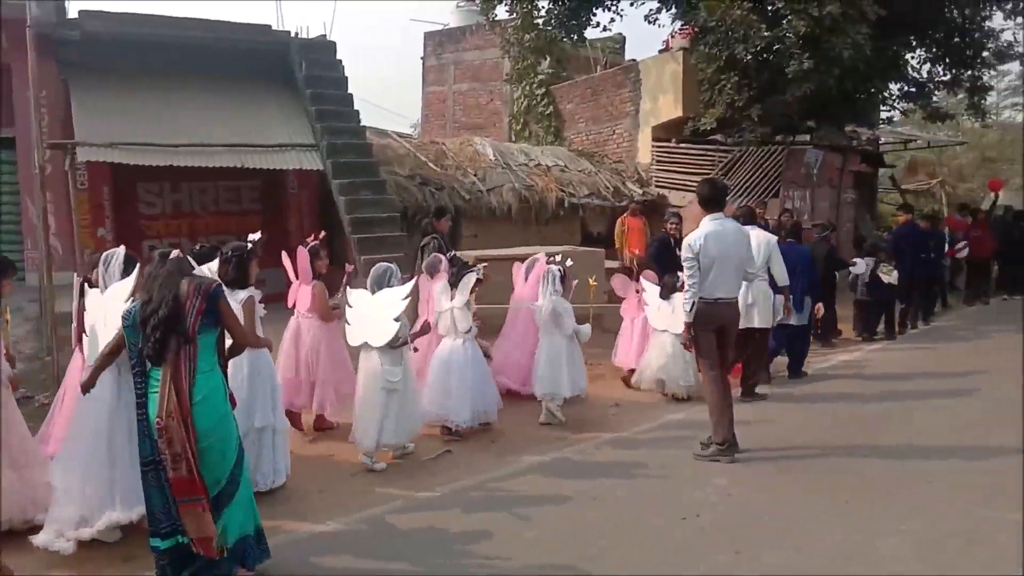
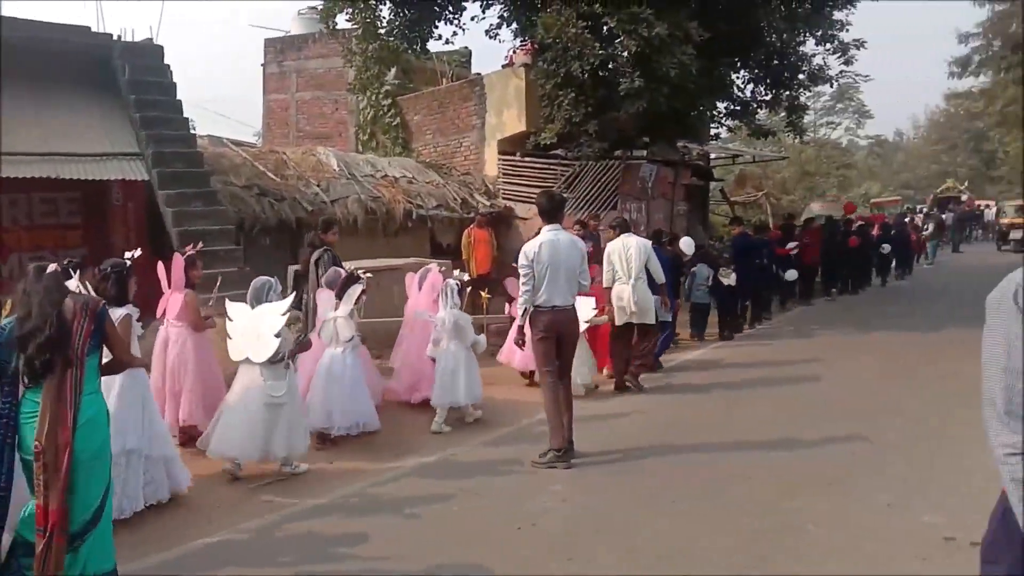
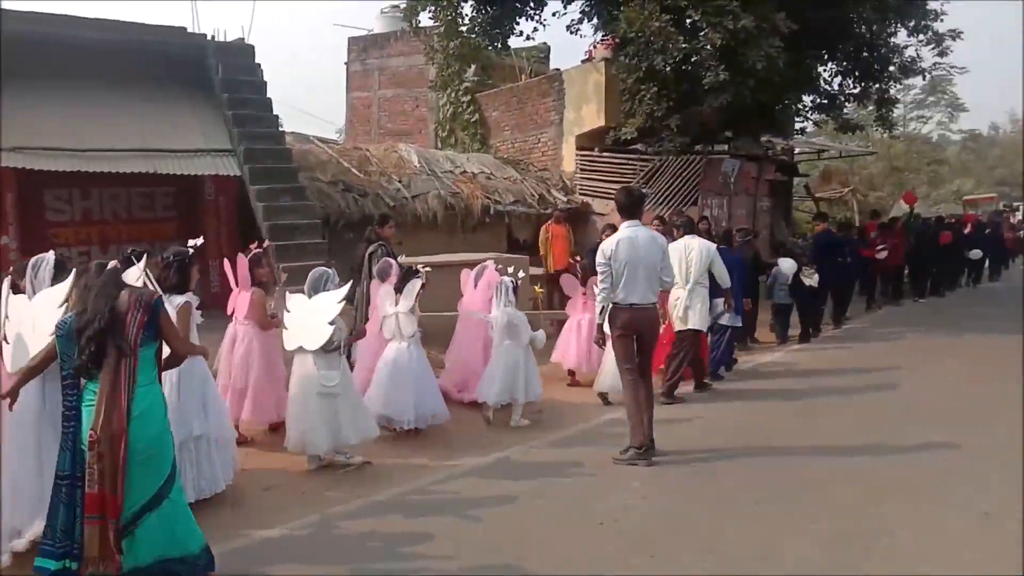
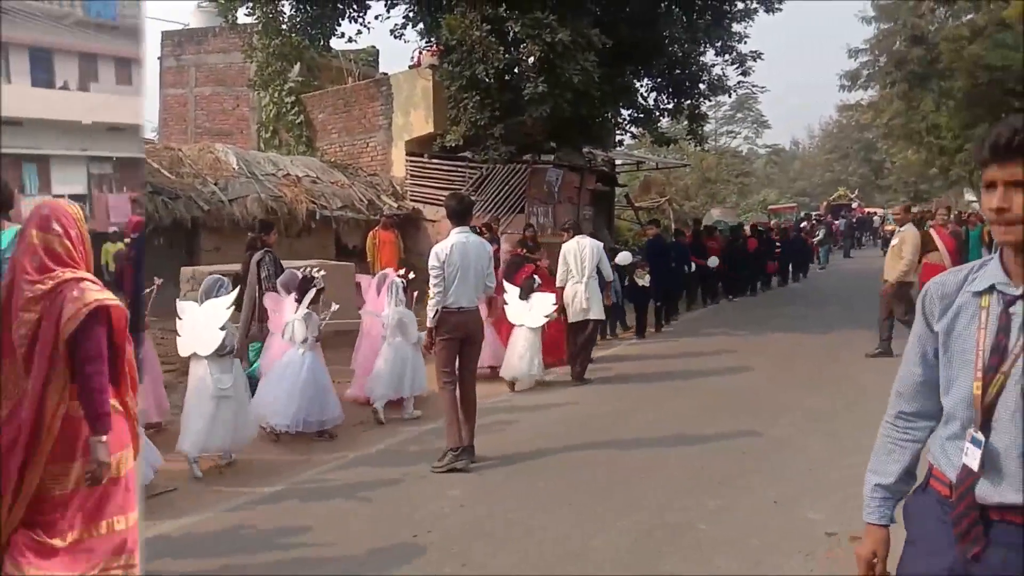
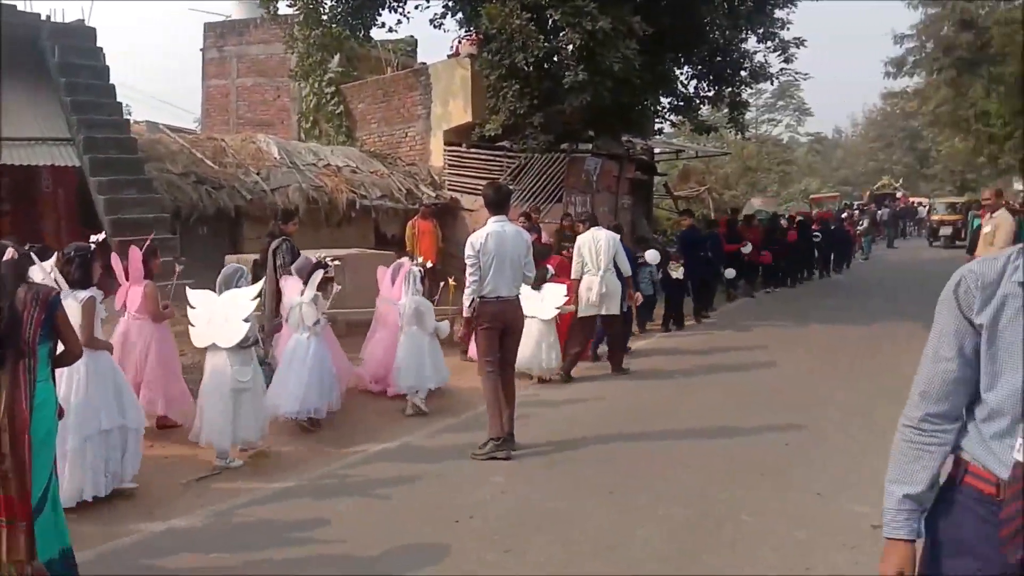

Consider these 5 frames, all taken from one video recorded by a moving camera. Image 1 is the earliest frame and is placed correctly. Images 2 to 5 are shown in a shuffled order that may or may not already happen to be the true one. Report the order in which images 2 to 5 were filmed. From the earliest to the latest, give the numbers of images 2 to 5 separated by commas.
3, 2, 5, 4
